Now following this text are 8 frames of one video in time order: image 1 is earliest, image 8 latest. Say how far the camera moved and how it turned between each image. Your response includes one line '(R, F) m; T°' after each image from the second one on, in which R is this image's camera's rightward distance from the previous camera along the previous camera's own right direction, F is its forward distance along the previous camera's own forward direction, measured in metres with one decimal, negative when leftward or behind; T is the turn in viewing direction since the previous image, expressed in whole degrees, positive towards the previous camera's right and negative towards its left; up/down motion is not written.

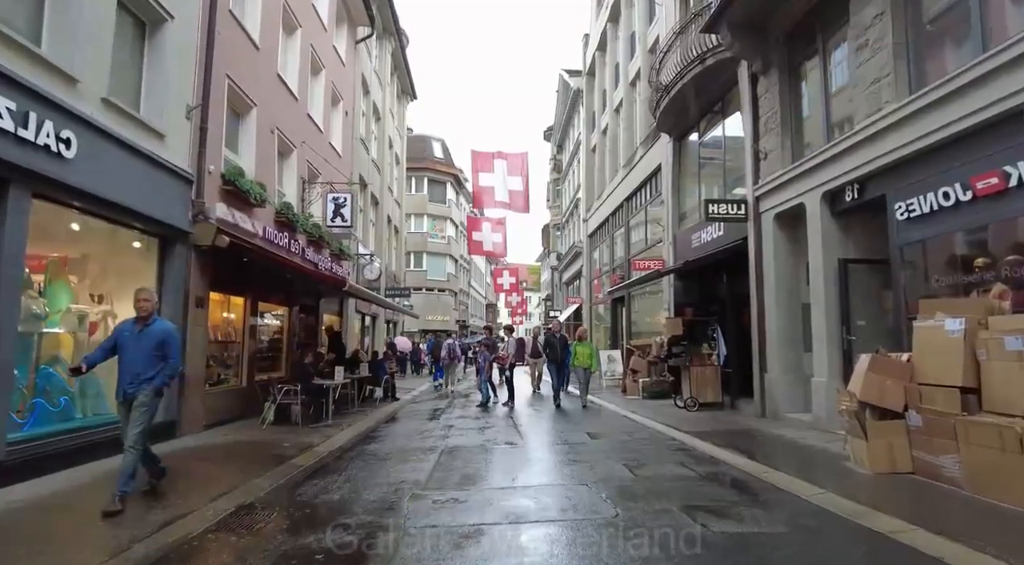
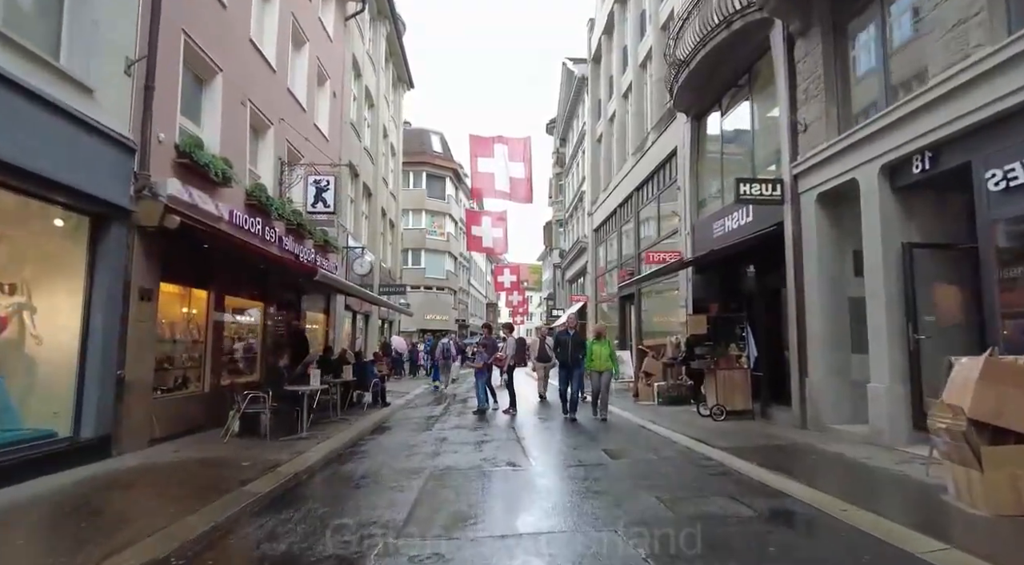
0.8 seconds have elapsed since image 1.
(0.0, +1.4) m; 0°
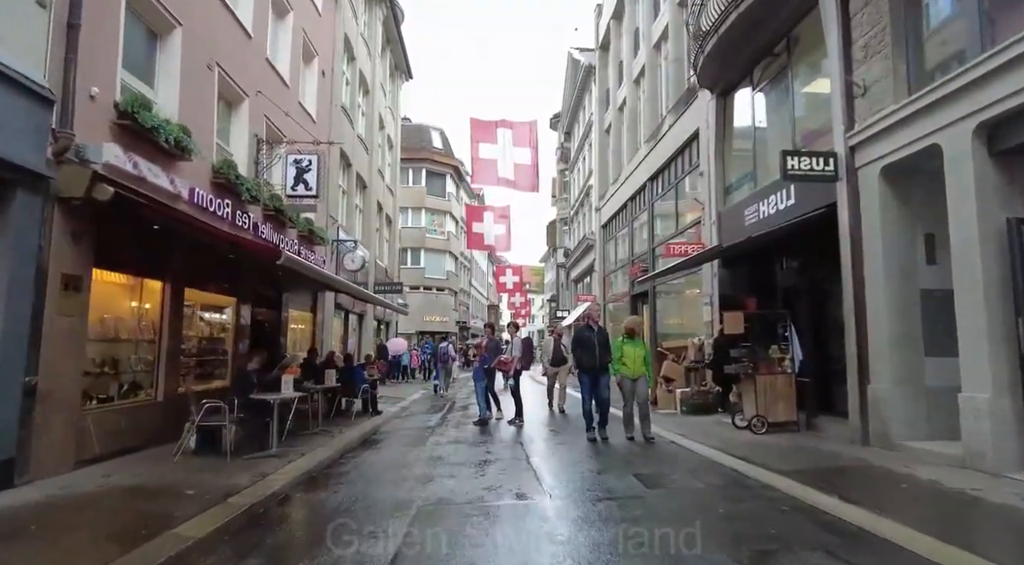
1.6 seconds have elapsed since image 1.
(-0.1, +1.5) m; 0°
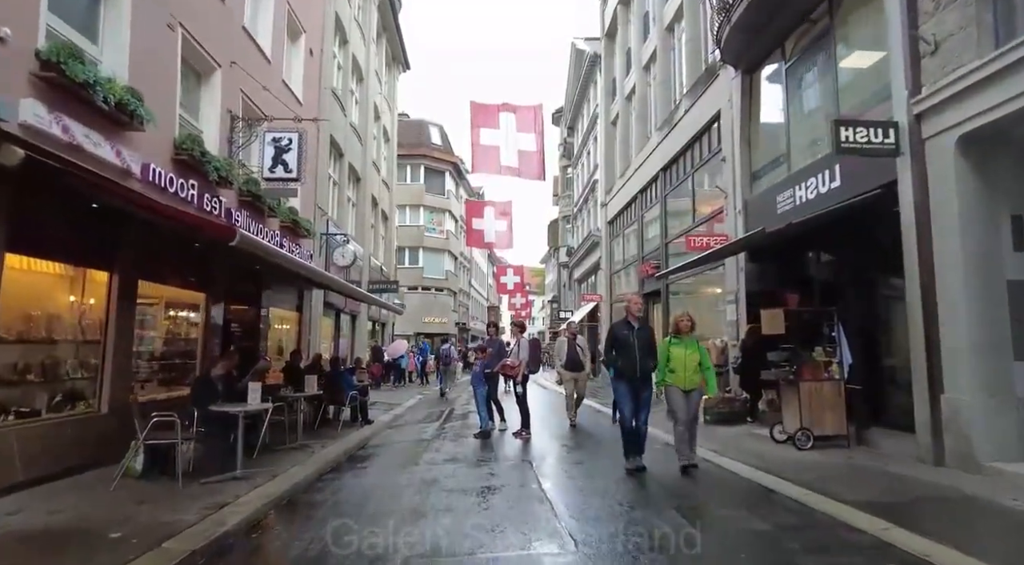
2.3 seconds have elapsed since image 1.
(-0.1, +1.3) m; 0°
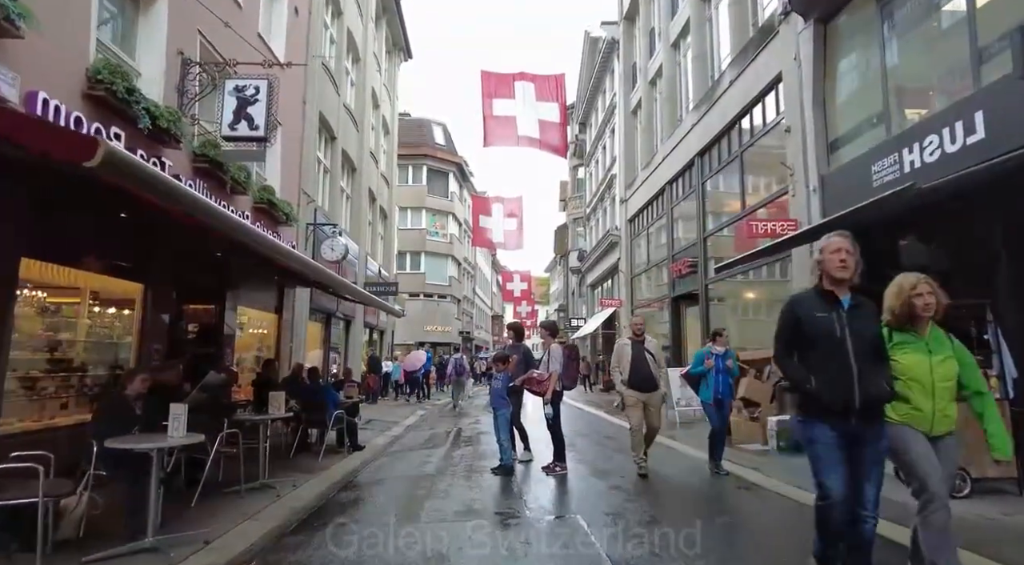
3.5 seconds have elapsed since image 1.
(-0.4, +2.3) m; 0°
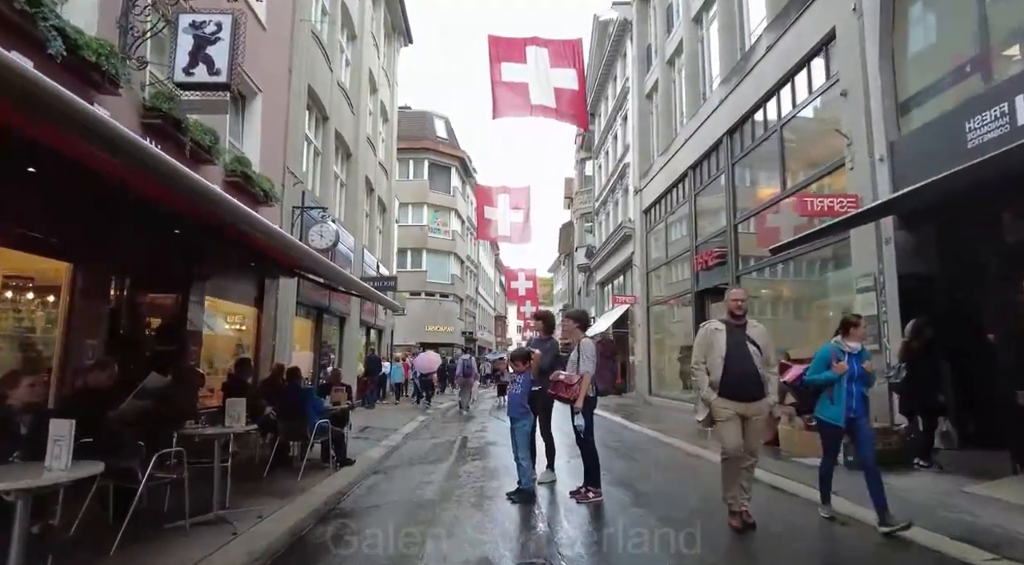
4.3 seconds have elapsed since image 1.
(-0.2, +1.5) m; 0°
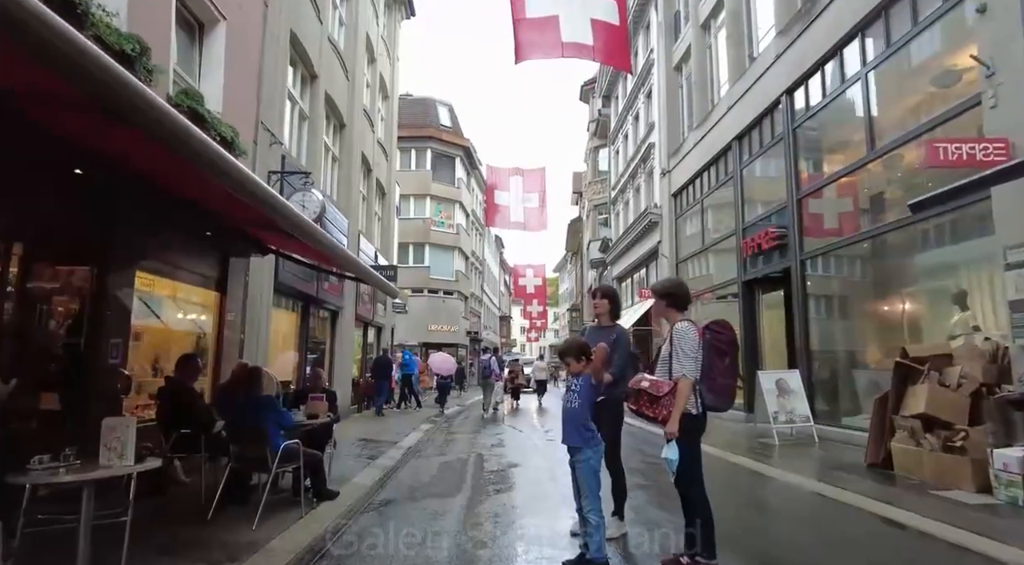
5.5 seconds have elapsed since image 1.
(-0.4, +2.3) m; 0°
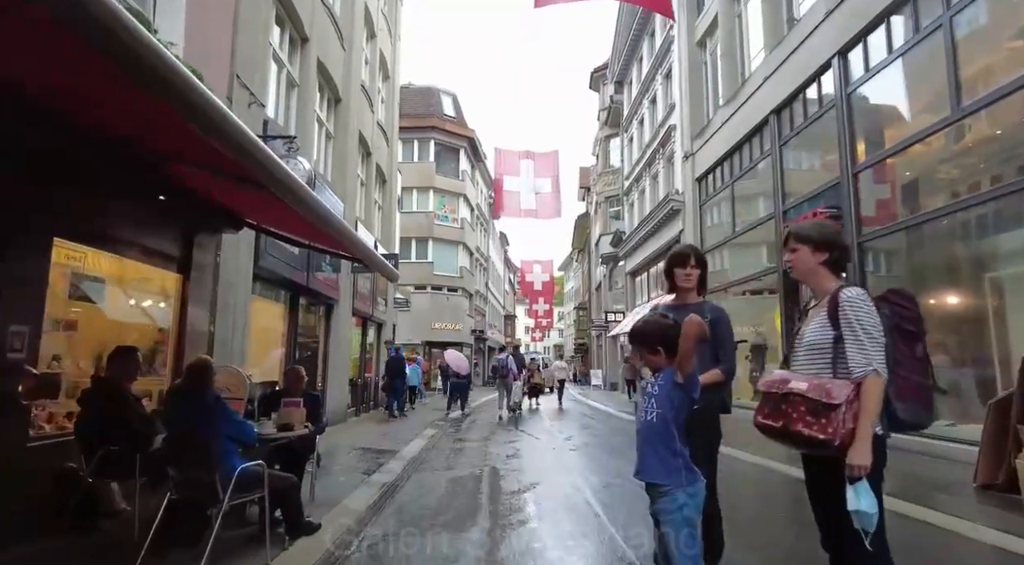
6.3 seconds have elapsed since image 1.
(-0.3, +1.5) m; 0°
